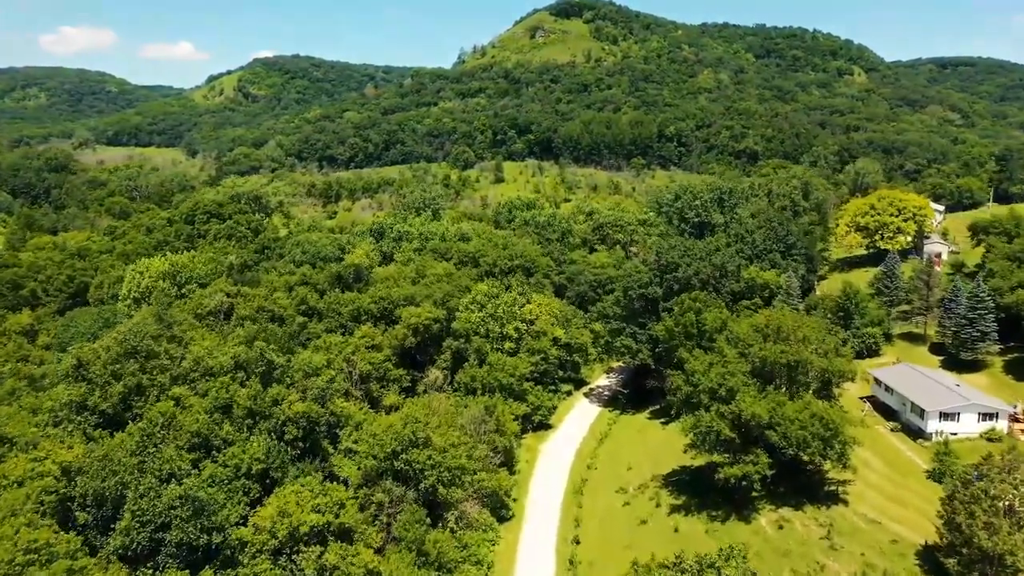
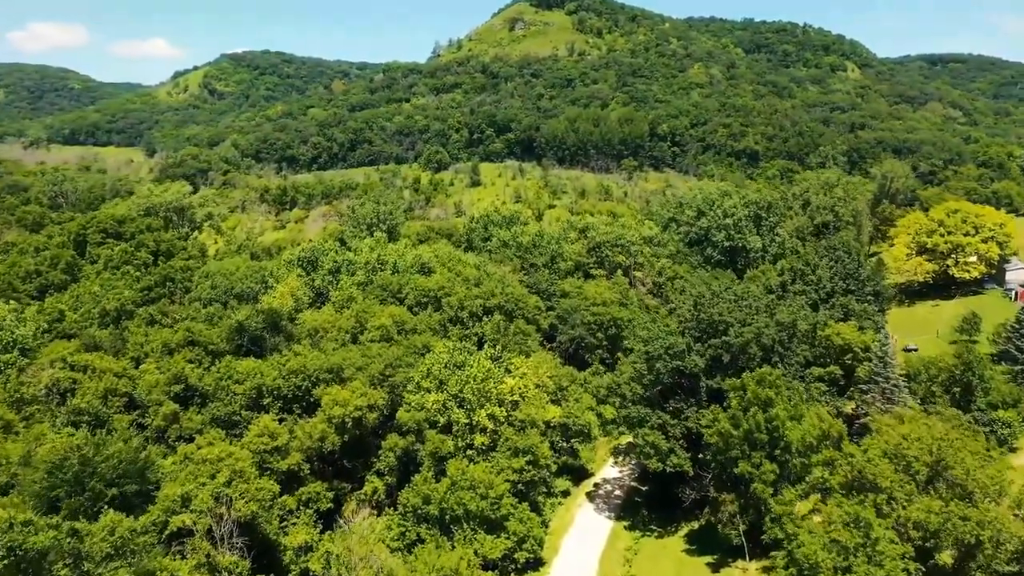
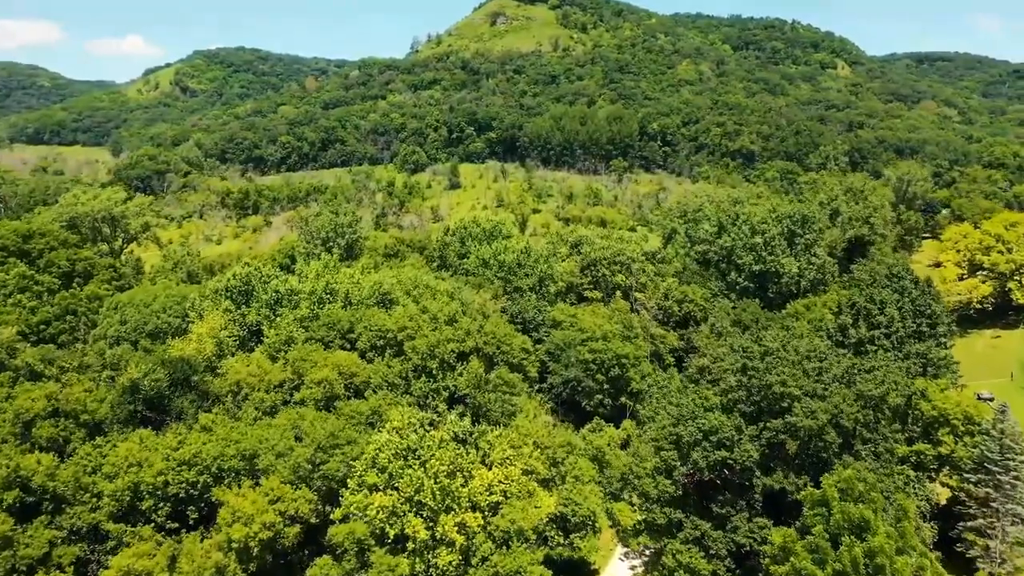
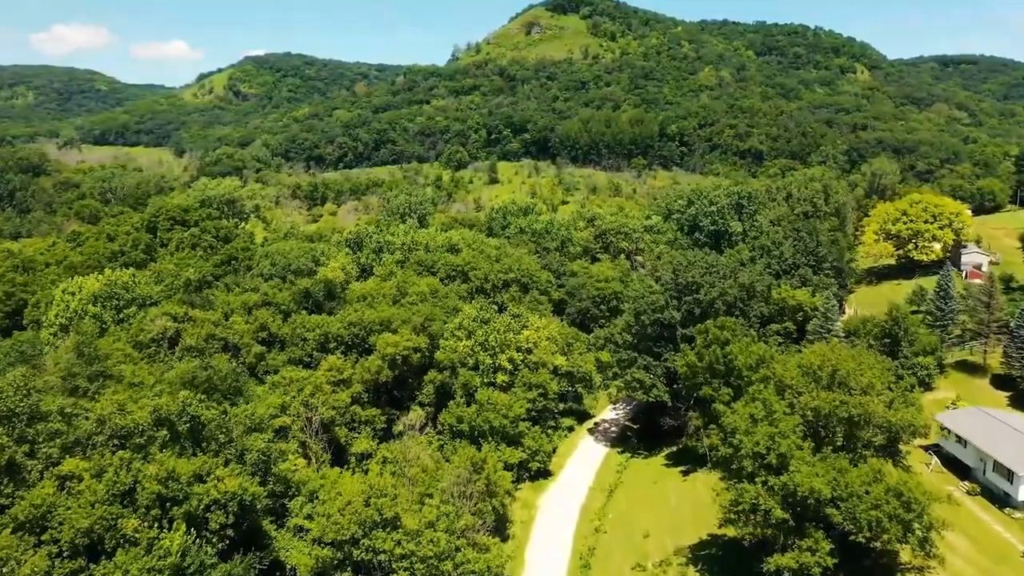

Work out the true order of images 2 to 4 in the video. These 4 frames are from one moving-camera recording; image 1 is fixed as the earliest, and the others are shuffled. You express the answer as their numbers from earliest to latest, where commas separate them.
4, 2, 3
